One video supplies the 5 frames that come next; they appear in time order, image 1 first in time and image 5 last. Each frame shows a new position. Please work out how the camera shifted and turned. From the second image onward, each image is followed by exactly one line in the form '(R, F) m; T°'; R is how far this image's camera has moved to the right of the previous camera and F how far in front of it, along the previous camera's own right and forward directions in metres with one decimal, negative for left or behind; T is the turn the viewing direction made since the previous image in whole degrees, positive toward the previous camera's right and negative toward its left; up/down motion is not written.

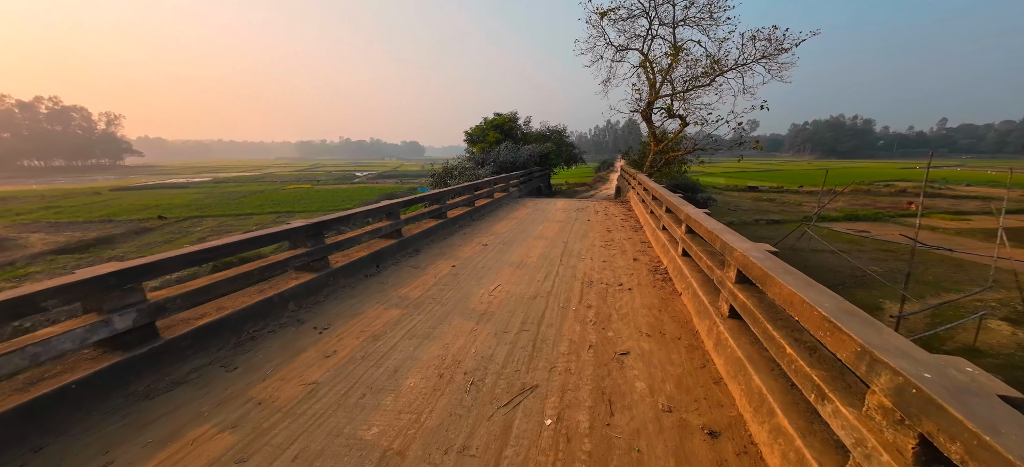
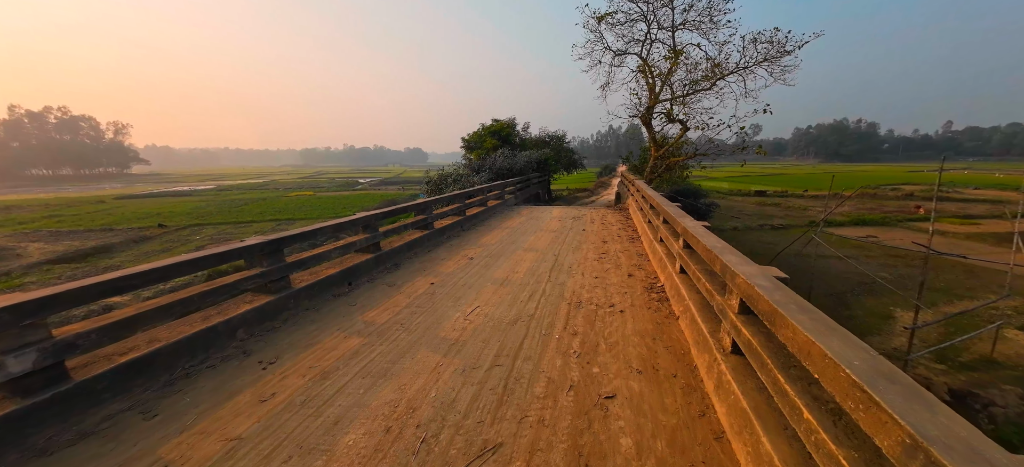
(+0.2, +0.4) m; 0°
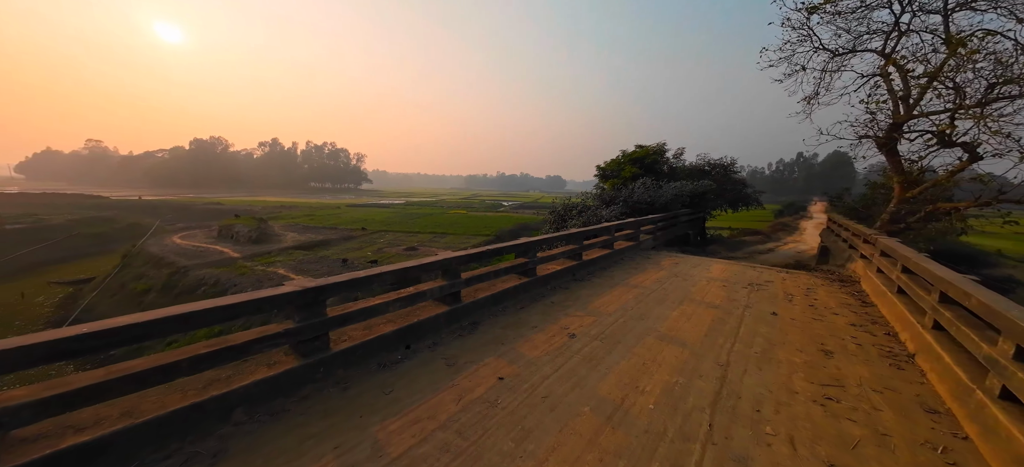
(0.0, +1.6) m; -23°
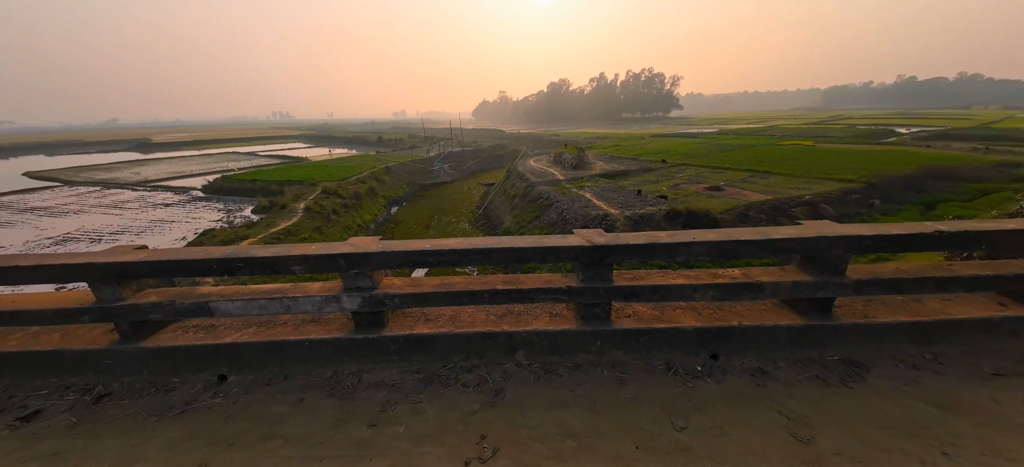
(-0.5, +1.1) m; -46°
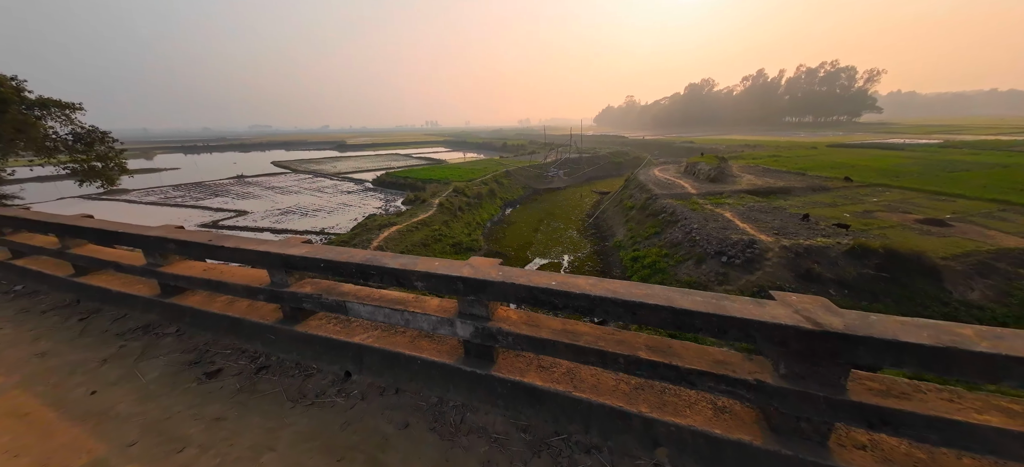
(-0.3, +0.5) m; -18°
